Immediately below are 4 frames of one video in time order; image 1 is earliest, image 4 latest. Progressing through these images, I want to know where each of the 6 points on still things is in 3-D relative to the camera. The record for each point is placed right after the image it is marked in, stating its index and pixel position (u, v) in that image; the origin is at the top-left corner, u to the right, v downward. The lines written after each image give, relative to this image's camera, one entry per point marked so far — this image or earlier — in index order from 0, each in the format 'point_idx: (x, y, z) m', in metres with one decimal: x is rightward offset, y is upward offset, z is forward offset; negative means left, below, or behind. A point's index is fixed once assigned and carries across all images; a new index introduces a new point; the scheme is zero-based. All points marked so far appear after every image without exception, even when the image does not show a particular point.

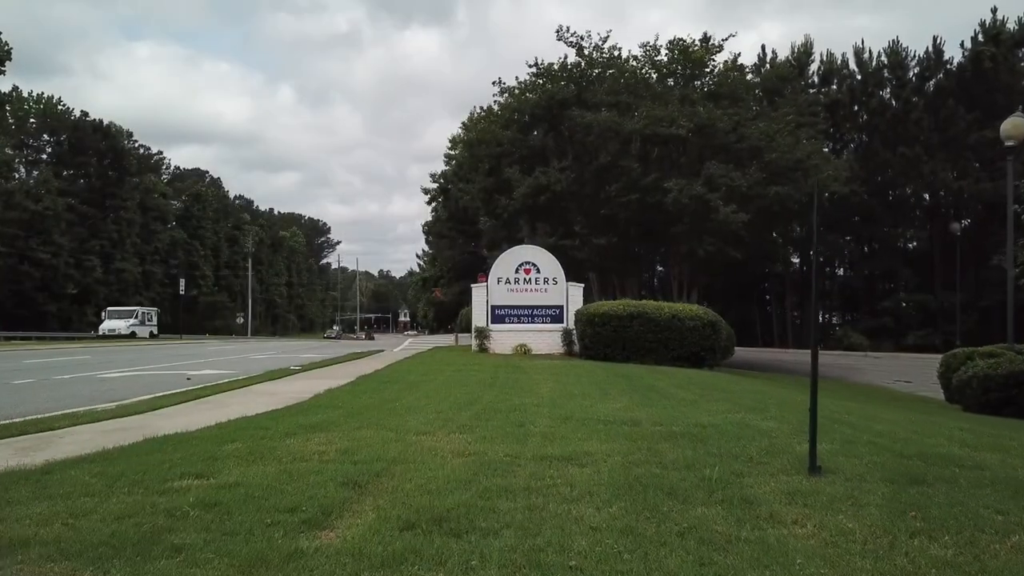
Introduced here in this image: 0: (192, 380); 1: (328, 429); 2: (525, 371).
0: (-7.1, -2.1, +18.7) m
1: (-1.6, -1.2, +6.9) m
2: (+0.2, -1.6, +15.4) m
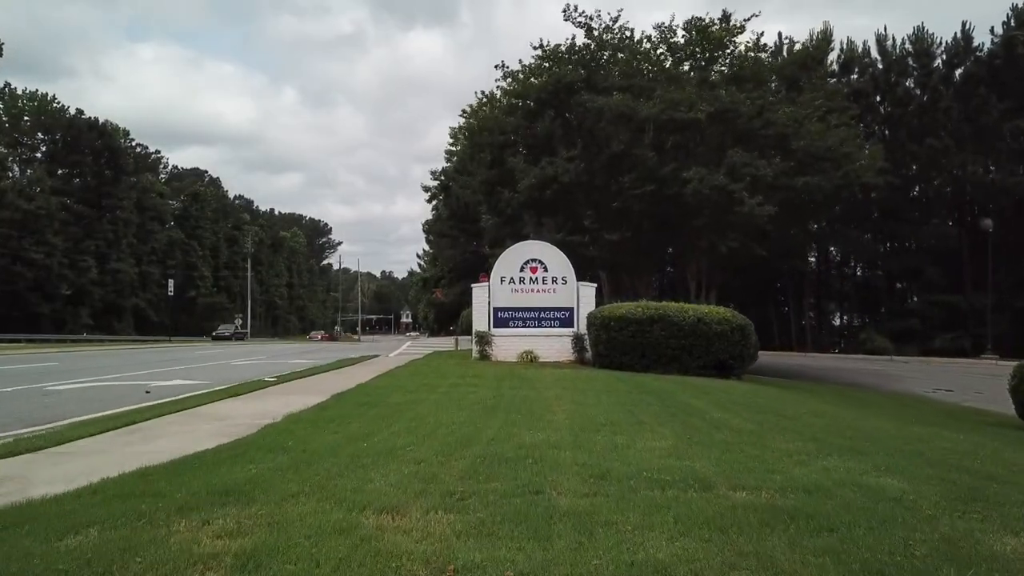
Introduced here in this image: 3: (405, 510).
0: (-7.0, -2.1, +16.4) m
1: (-1.5, -1.2, +4.6) m
2: (+0.3, -1.6, +13.1) m
3: (-0.6, -1.2, +4.3) m
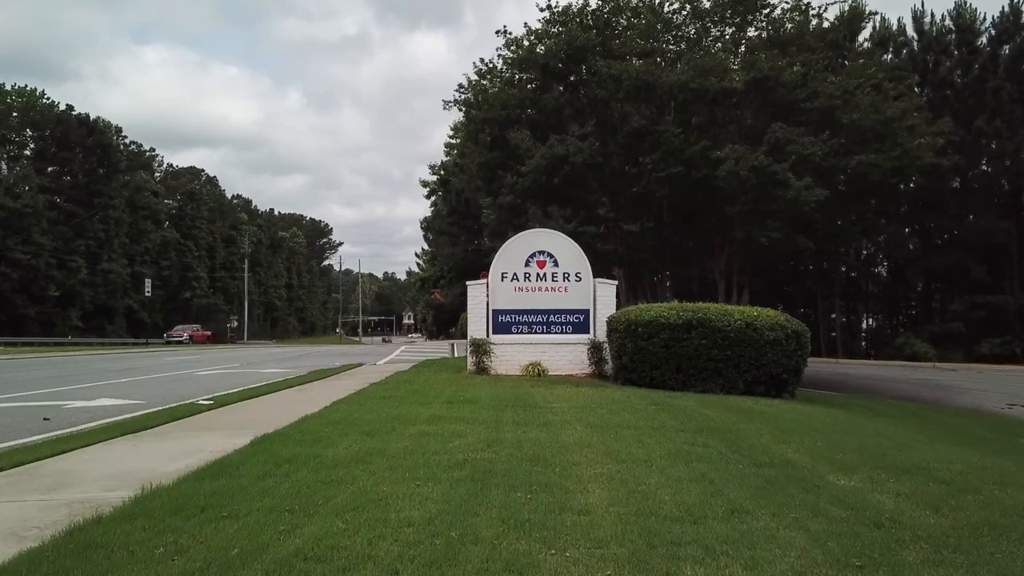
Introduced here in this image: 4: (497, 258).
0: (-6.9, -2.0, +12.8) m
1: (-1.5, -1.1, +1.0) m
2: (+0.4, -1.5, +9.4) m
3: (-0.6, -1.1, +0.7) m
4: (-0.3, +0.7, +17.4) m
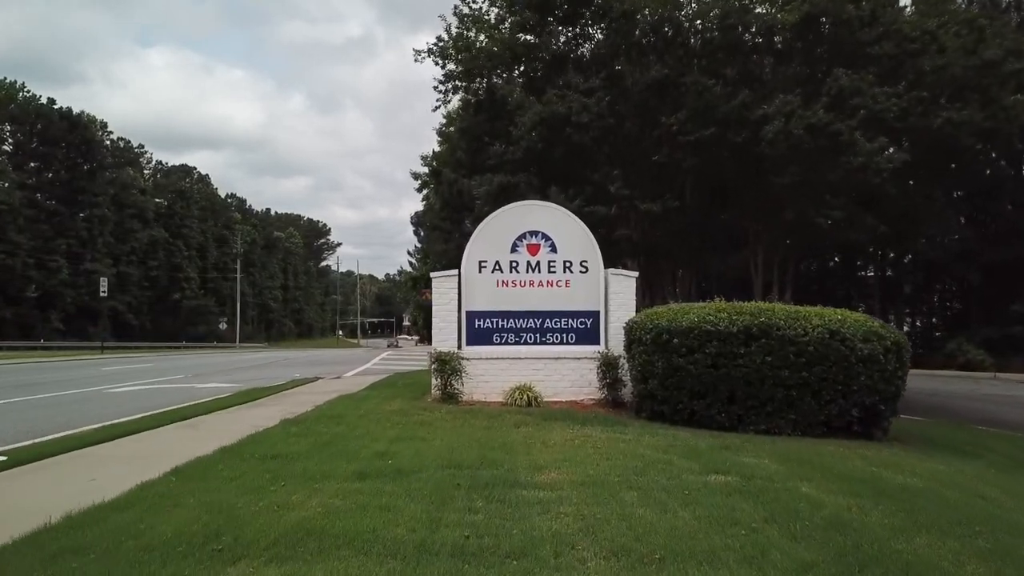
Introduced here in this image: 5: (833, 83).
0: (-7.3, -1.9, +8.1) m
1: (-1.8, -1.0, -3.7) m
2: (0.0, -1.4, +4.7) m
3: (-0.9, -1.0, -4.0) m
4: (-0.6, +0.7, +12.7) m
5: (+6.4, +4.1, +16.4) m
